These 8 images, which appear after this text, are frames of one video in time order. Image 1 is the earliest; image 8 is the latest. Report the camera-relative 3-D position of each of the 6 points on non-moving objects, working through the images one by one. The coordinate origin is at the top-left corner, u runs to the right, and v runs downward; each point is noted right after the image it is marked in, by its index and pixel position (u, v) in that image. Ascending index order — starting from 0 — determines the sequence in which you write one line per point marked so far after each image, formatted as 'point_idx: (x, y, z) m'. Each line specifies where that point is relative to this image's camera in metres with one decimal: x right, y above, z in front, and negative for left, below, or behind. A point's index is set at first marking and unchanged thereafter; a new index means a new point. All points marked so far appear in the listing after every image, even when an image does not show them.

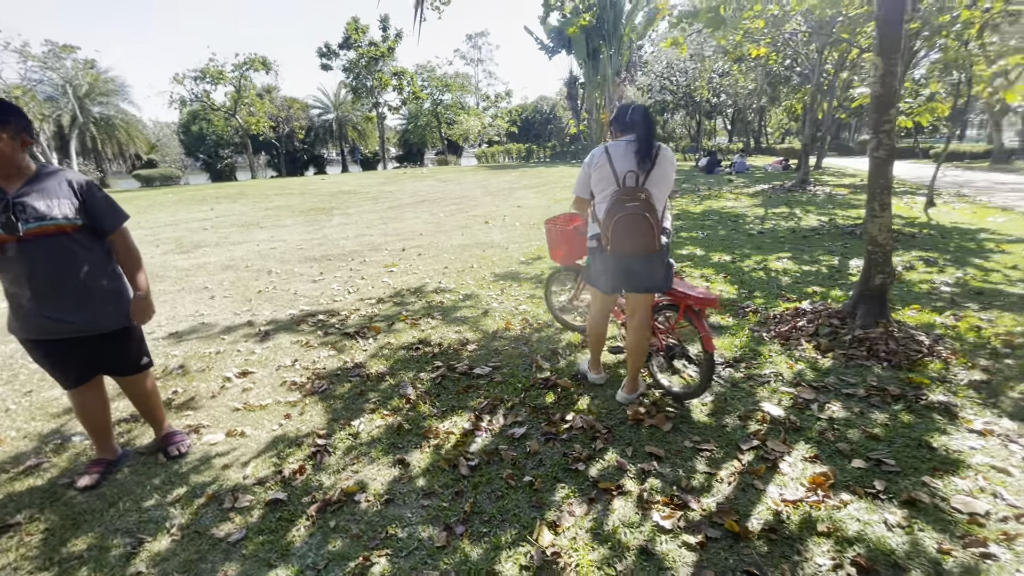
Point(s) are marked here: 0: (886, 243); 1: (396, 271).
0: (+3.8, +0.5, +4.9) m
1: (-2.0, +0.3, +8.4) m
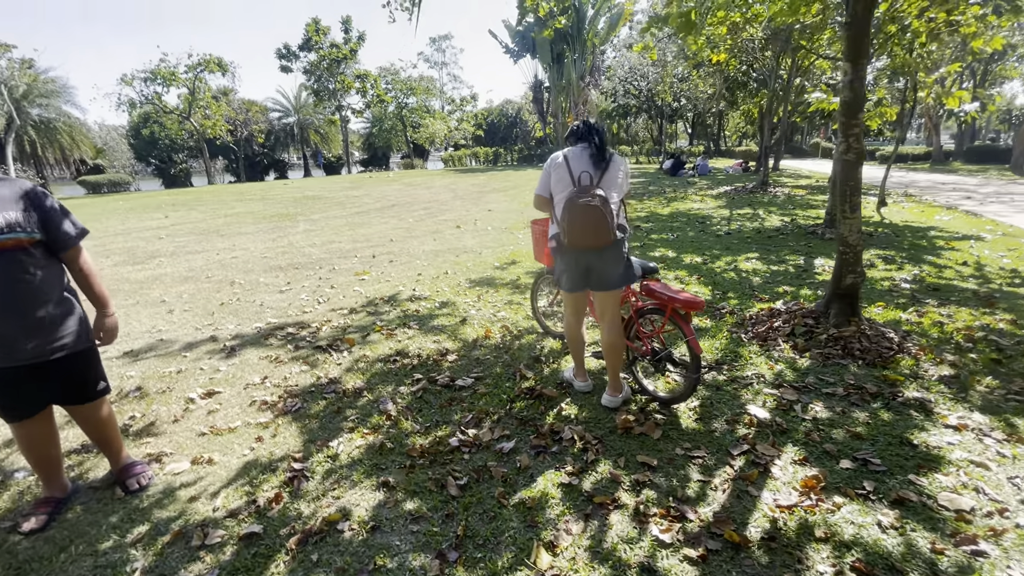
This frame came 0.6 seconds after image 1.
0: (+3.6, +0.5, +5.0) m
1: (-2.5, +0.2, +8.1) m
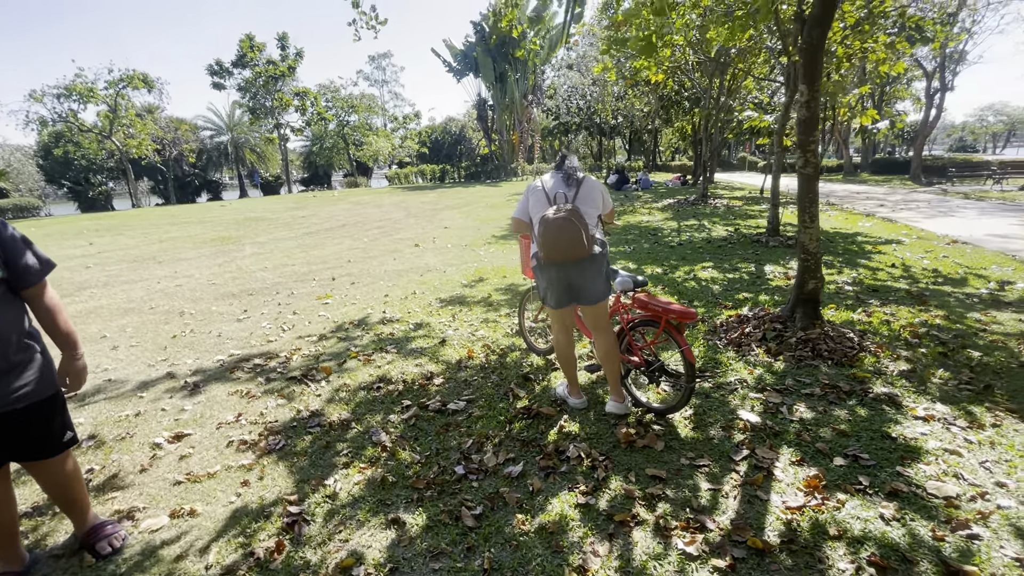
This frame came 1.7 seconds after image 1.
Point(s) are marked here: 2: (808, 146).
0: (+3.4, +0.4, +5.4) m
1: (-2.9, -0.2, +7.8) m
2: (+3.3, +1.6, +5.3) m
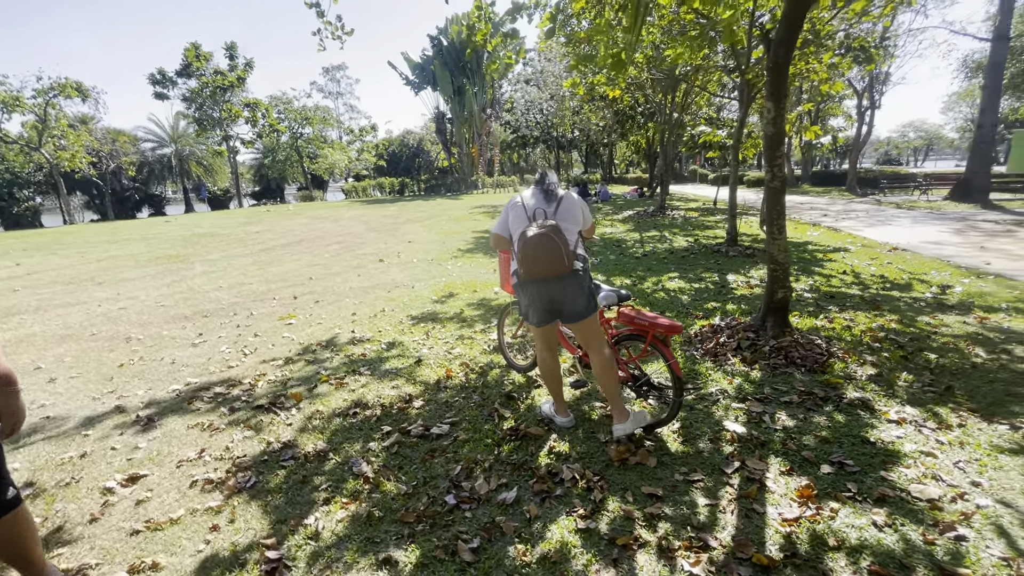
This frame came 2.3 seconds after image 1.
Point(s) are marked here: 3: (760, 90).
0: (+3.2, +0.3, +5.5) m
1: (-3.3, -0.5, +7.4) m
2: (+3.0, +1.5, +5.5) m
3: (+5.3, +4.2, +10.2) m
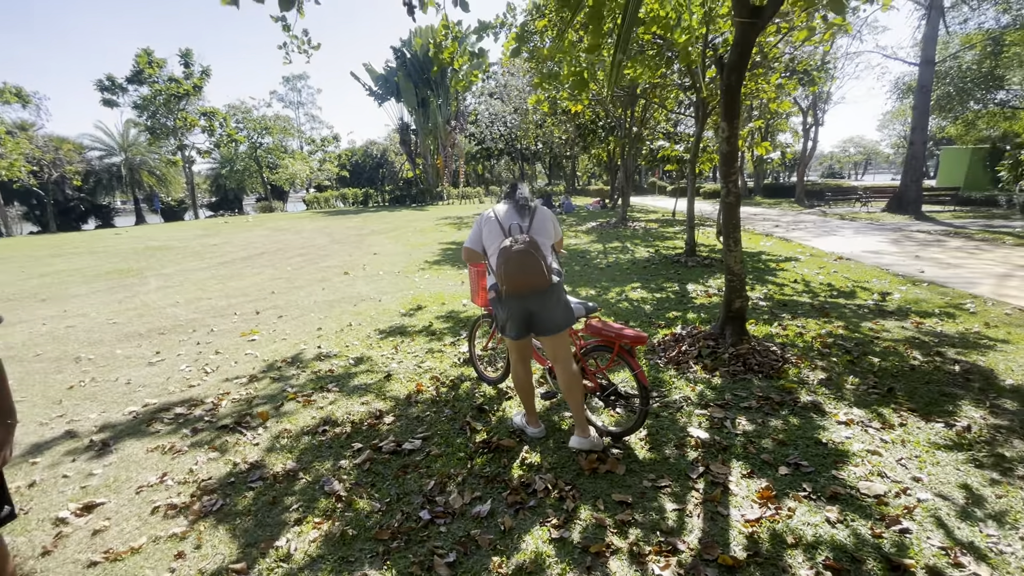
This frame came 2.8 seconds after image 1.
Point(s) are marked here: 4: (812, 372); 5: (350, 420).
0: (+2.8, +0.2, +5.8) m
1: (-3.8, -0.8, +7.2) m
2: (+2.6, +1.3, +5.8) m
3: (+4.5, +4.0, +10.7) m
4: (+3.4, -1.0, +5.5) m
5: (-1.6, -1.3, +4.7) m
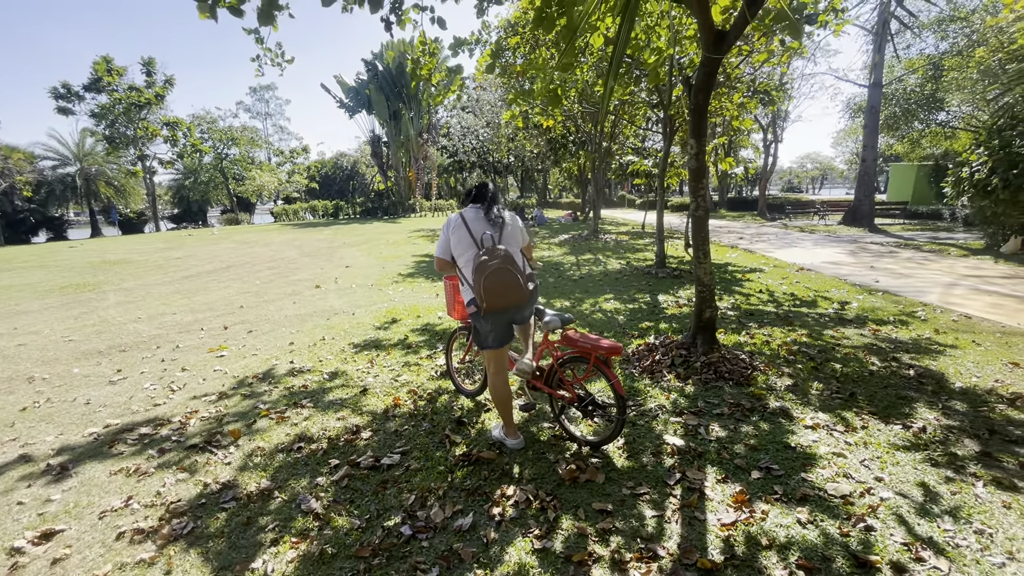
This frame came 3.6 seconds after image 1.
0: (+2.5, +0.1, +6.0) m
1: (-4.2, -1.0, +7.0) m
2: (+2.3, +1.2, +6.0) m
3: (+3.9, +3.8, +11.1) m
4: (+3.2, -1.1, +5.7) m
5: (-1.8, -1.4, +4.7) m
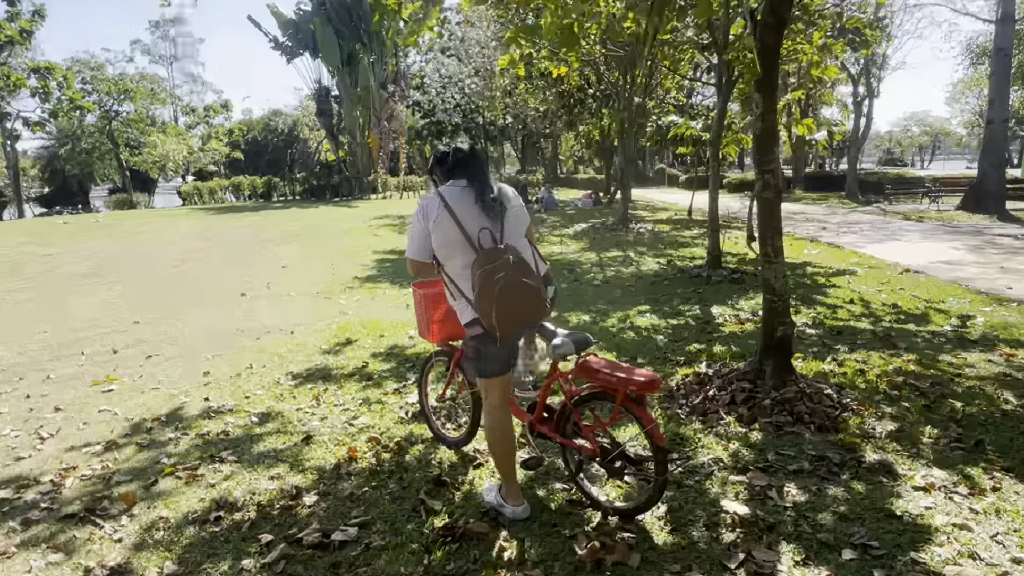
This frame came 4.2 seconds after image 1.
0: (+2.5, 0.0, +4.5) m
1: (-4.1, -1.0, +5.8) m
2: (+2.3, +1.1, +4.5) m
3: (+4.1, +3.8, +9.4) m
4: (+3.2, -1.2, +4.2) m
5: (-1.8, -1.5, +3.3) m
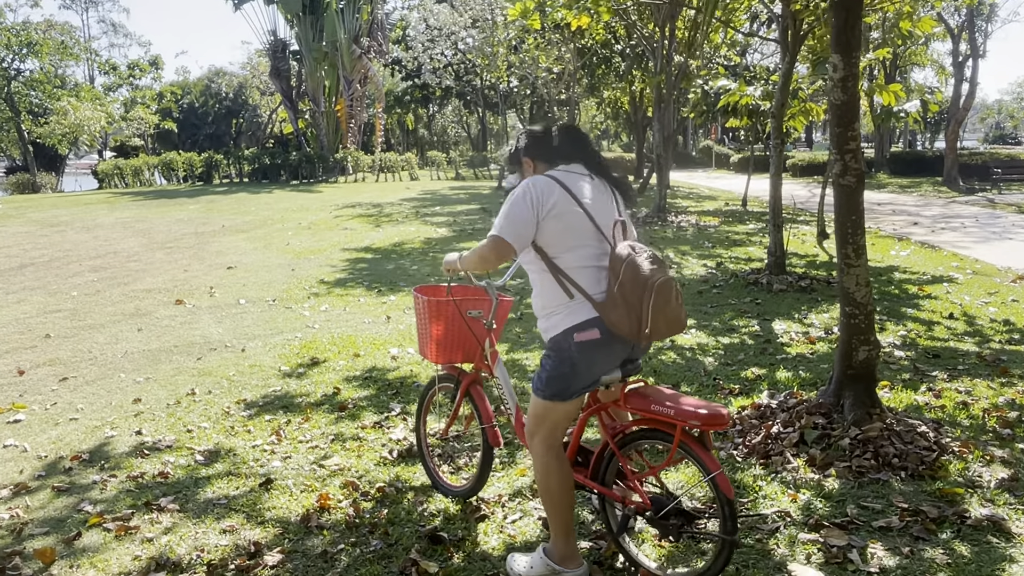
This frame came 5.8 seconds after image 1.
0: (+2.6, -0.1, +3.7) m
1: (-4.0, -1.0, +5.1) m
2: (+2.5, +1.1, +3.6) m
3: (+4.4, +3.9, +8.4) m
4: (+3.3, -1.2, +3.4) m
5: (-1.8, -1.6, +2.6) m
